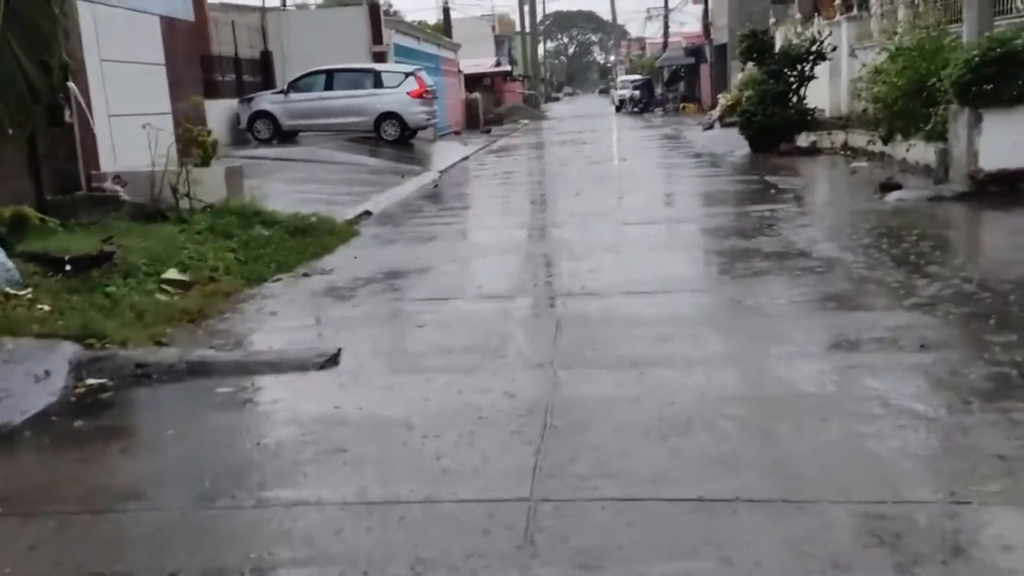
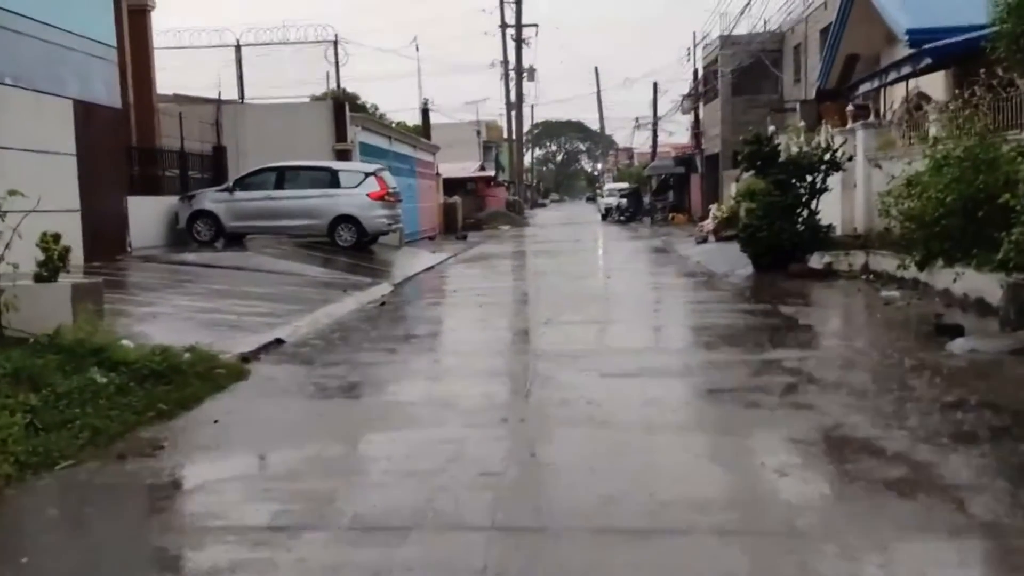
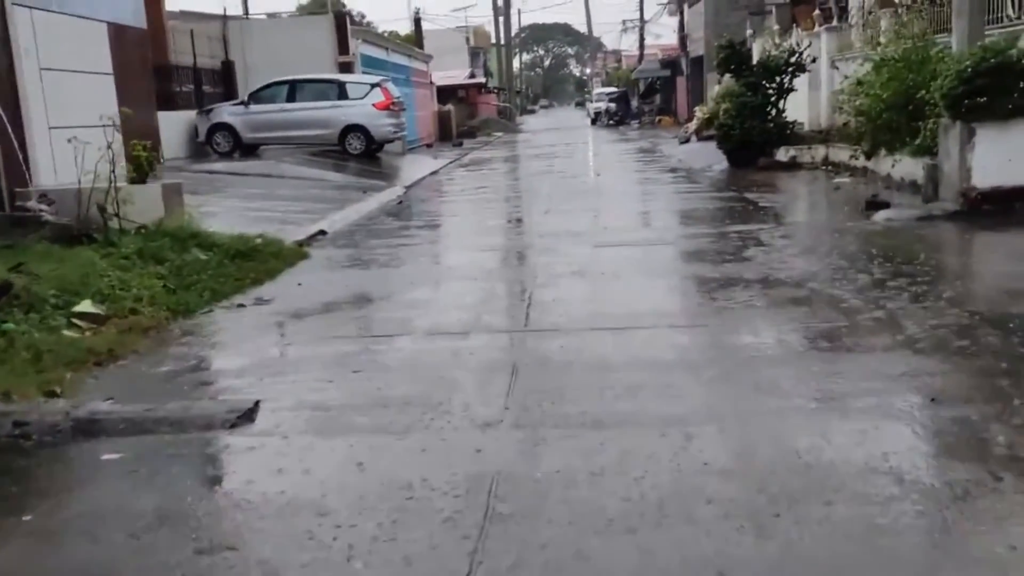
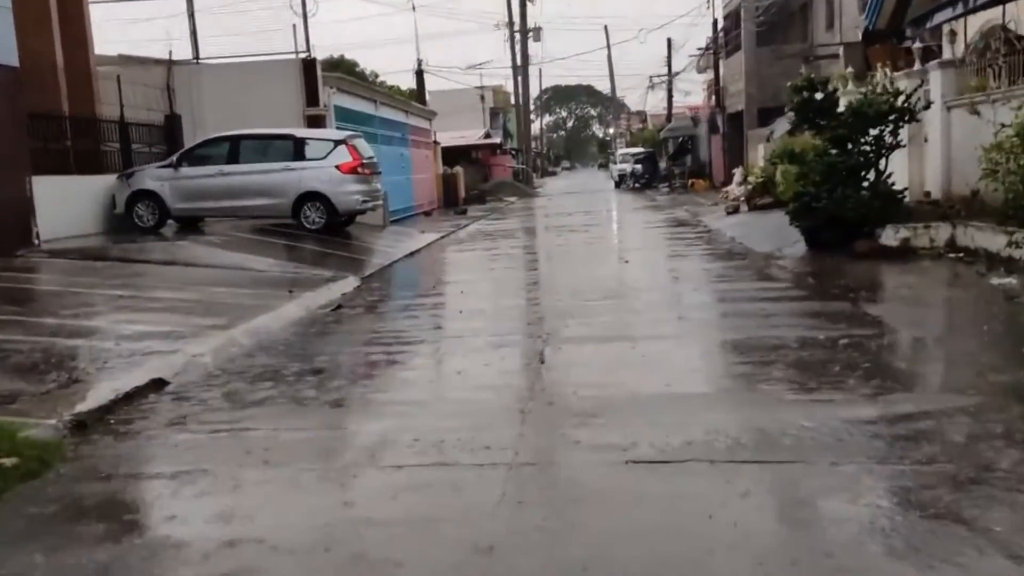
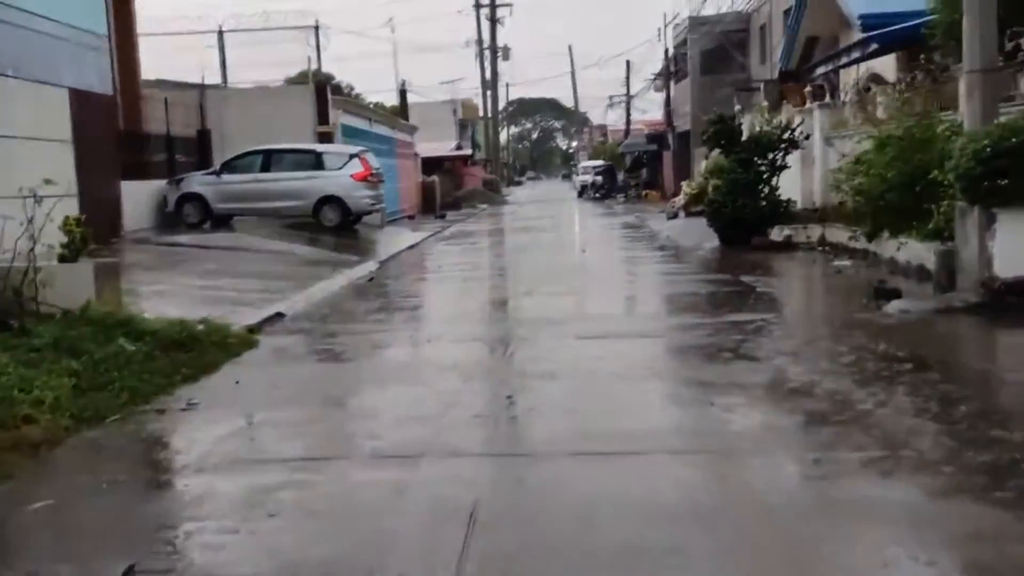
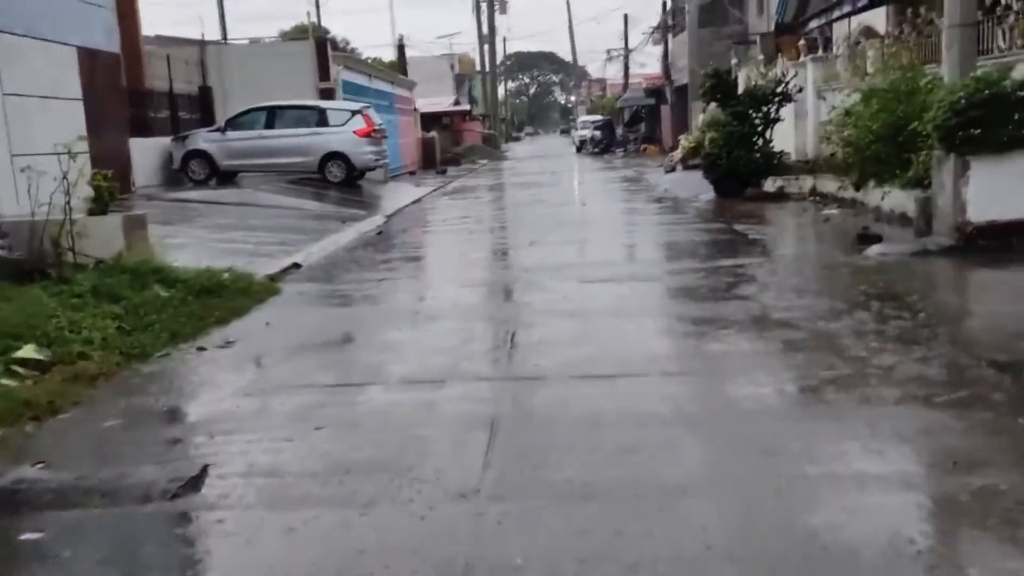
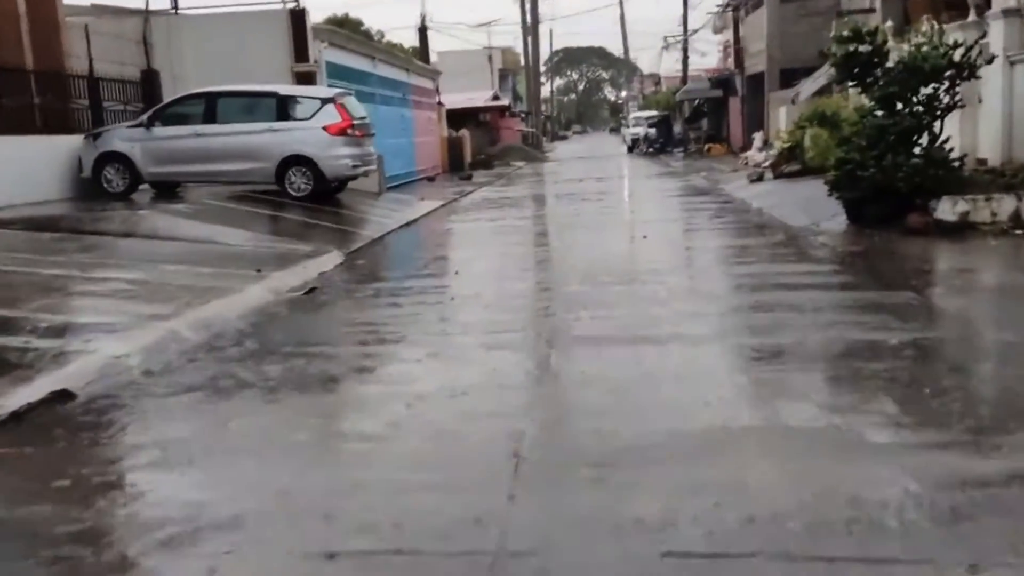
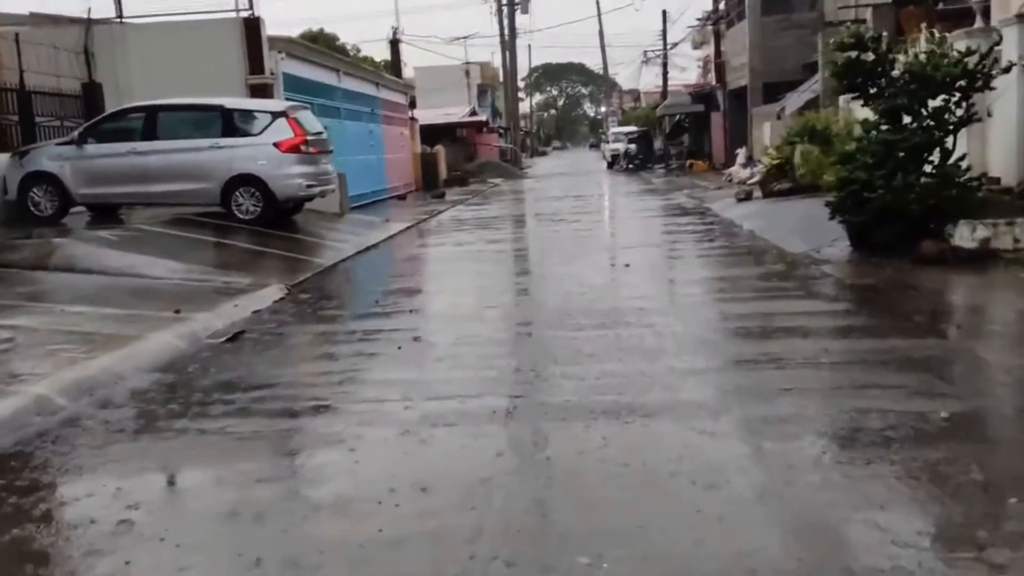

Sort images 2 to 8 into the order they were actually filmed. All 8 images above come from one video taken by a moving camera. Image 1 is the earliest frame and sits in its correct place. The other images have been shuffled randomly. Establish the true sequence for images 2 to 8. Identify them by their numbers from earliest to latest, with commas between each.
3, 6, 5, 2, 4, 7, 8
